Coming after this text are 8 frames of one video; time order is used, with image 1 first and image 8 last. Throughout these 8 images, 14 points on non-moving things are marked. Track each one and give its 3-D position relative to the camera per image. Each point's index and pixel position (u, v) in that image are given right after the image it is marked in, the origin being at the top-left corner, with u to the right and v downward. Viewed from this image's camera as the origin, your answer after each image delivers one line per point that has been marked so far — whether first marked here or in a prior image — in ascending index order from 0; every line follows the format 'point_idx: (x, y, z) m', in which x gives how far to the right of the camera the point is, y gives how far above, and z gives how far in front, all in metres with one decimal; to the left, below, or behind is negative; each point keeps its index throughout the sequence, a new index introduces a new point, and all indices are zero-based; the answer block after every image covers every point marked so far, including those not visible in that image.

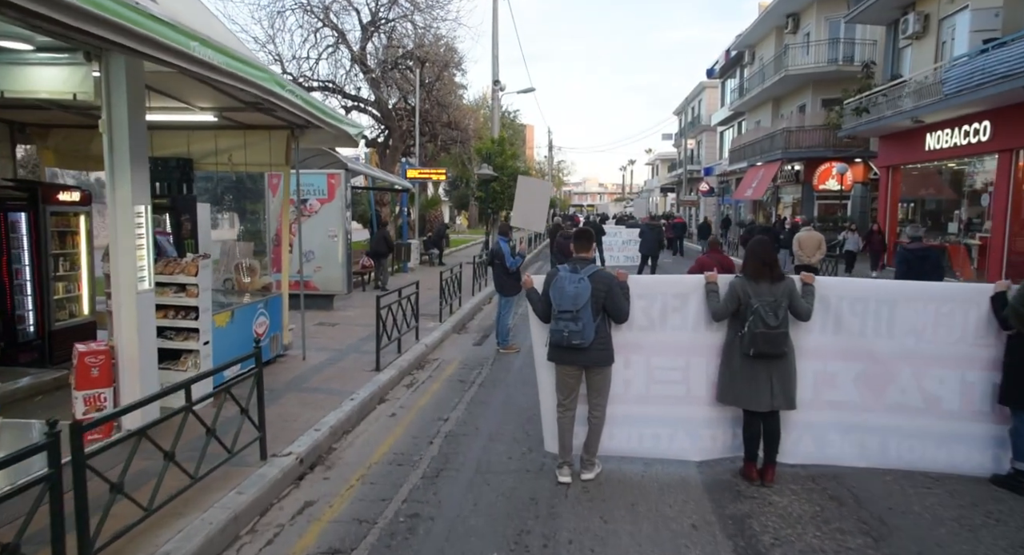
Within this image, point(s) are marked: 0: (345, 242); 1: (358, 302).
0: (-3.2, +0.7, +11.8) m
1: (-3.2, -0.6, +12.8) m
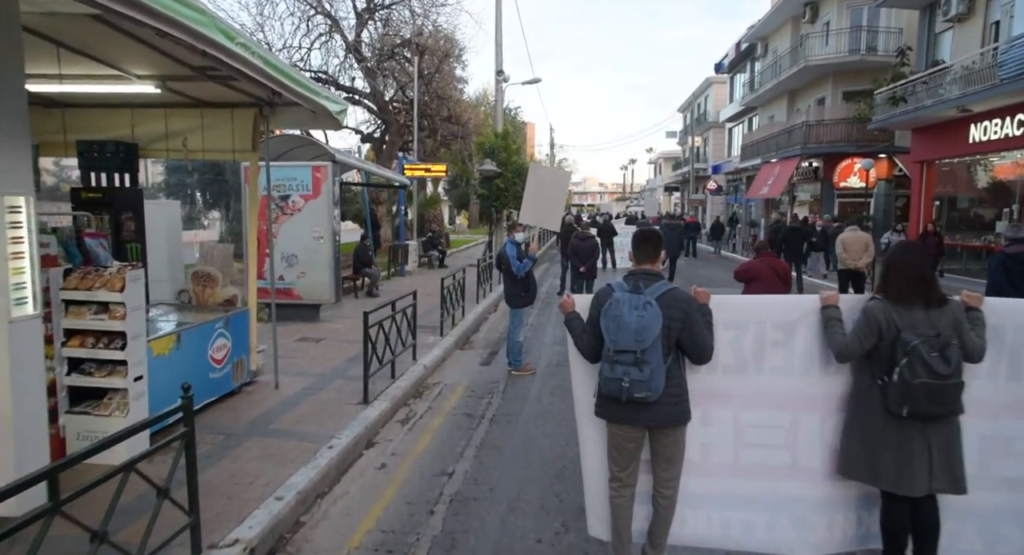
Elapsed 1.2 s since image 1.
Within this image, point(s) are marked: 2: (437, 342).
0: (-3.0, +0.5, +10.4) m
1: (-3.0, -0.7, +11.4) m
2: (-1.1, -1.0, +9.4) m
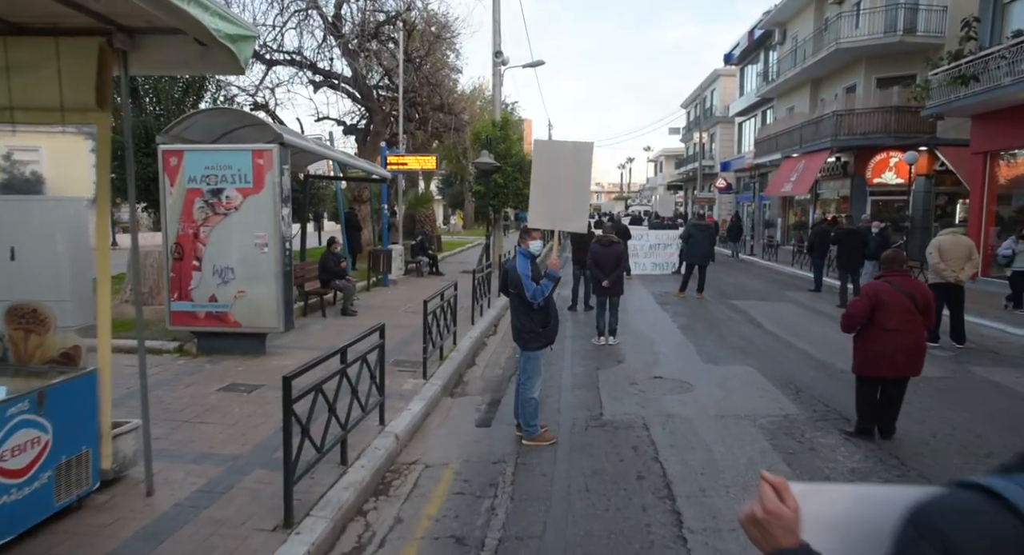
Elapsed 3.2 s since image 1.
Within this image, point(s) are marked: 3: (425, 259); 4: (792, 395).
0: (-2.9, +0.3, +7.9) m
1: (-2.9, -0.9, +8.8) m
2: (-1.0, -1.3, +6.9) m
3: (-2.6, +0.5, +18.1) m
4: (+3.0, -1.3, +6.7) m
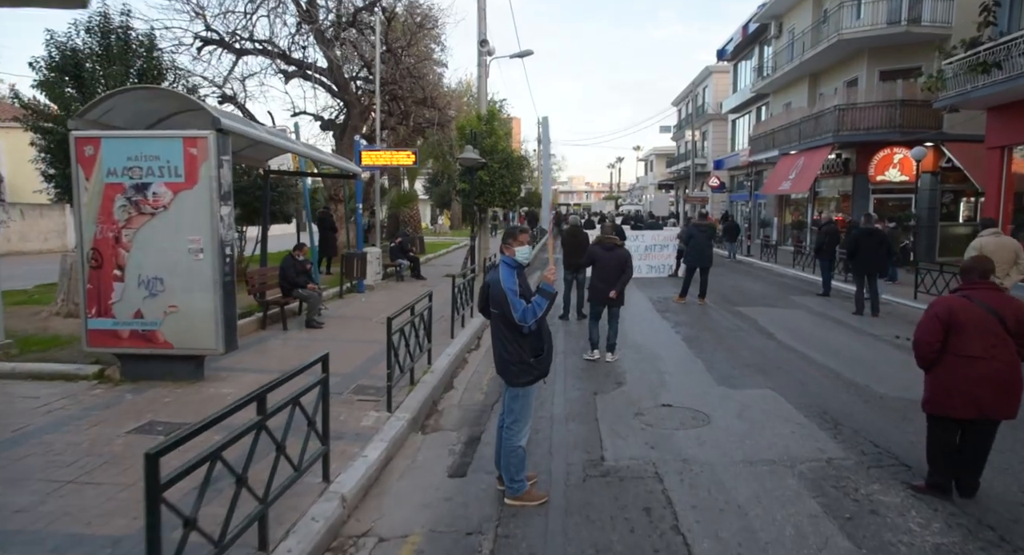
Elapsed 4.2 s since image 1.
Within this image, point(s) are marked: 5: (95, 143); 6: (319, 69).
0: (-3.1, +0.2, +6.6) m
1: (-3.1, -1.1, +7.6) m
2: (-1.2, -1.4, +5.7) m
3: (-2.9, +0.4, +16.8) m
4: (+2.9, -1.4, +5.6) m
5: (-4.3, +1.4, +6.5) m
6: (-6.0, +6.4, +19.1) m
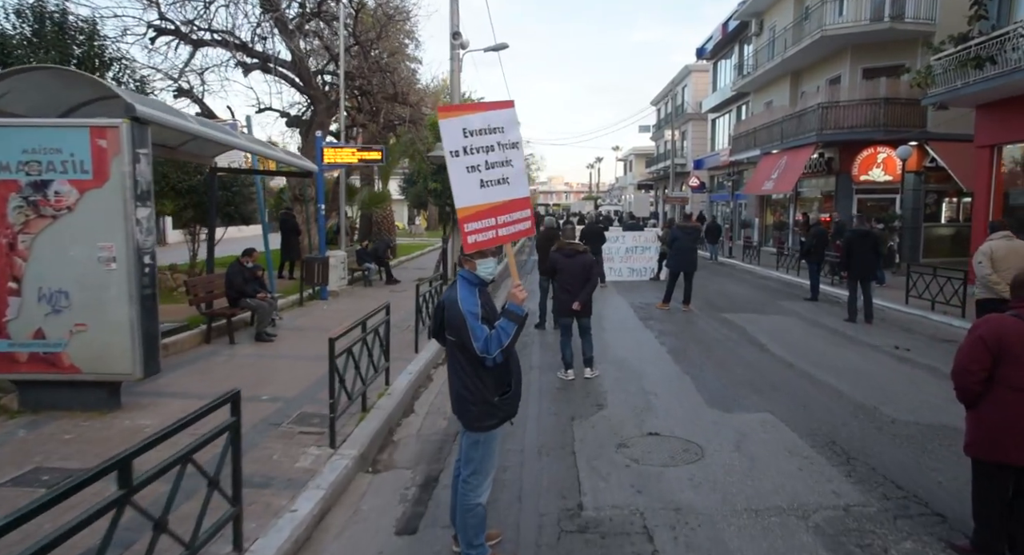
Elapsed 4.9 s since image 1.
0: (-3.5, +0.1, +5.7) m
1: (-3.5, -1.2, +6.7) m
2: (-1.5, -1.5, +4.8) m
3: (-3.6, +0.3, +15.9) m
4: (+2.6, -1.5, +4.8) m
5: (-4.7, +1.3, +5.5) m
6: (-6.7, +6.3, +18.1) m
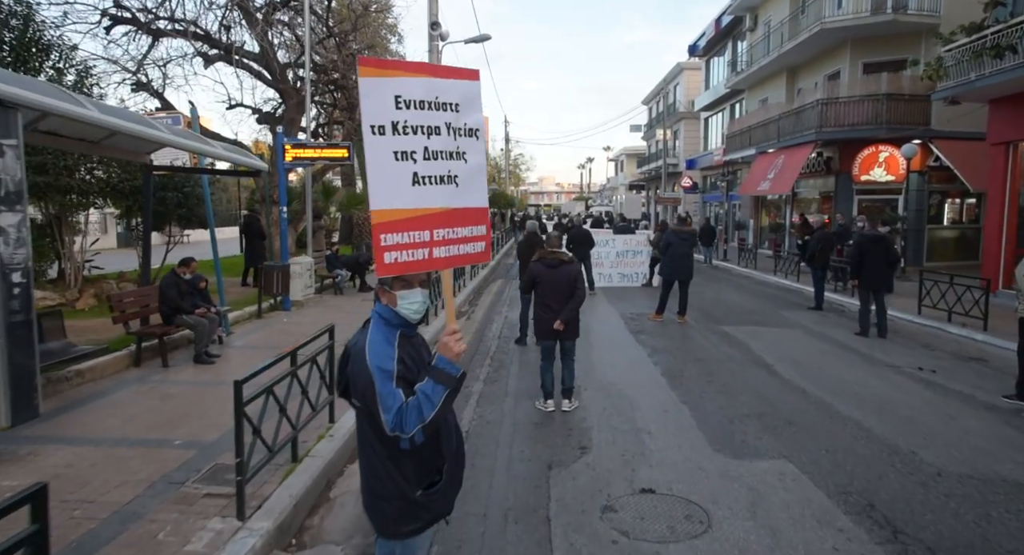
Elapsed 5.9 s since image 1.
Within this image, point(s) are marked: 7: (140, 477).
0: (-3.7, -0.1, +4.5) m
1: (-3.8, -1.4, +5.5) m
2: (-1.8, -1.6, +3.7) m
3: (-4.0, +0.1, +14.8) m
4: (+2.3, -1.6, +3.8) m
5: (-5.0, +1.1, +4.3) m
6: (-7.2, +6.1, +16.9) m
7: (-2.7, -1.5, +4.6) m
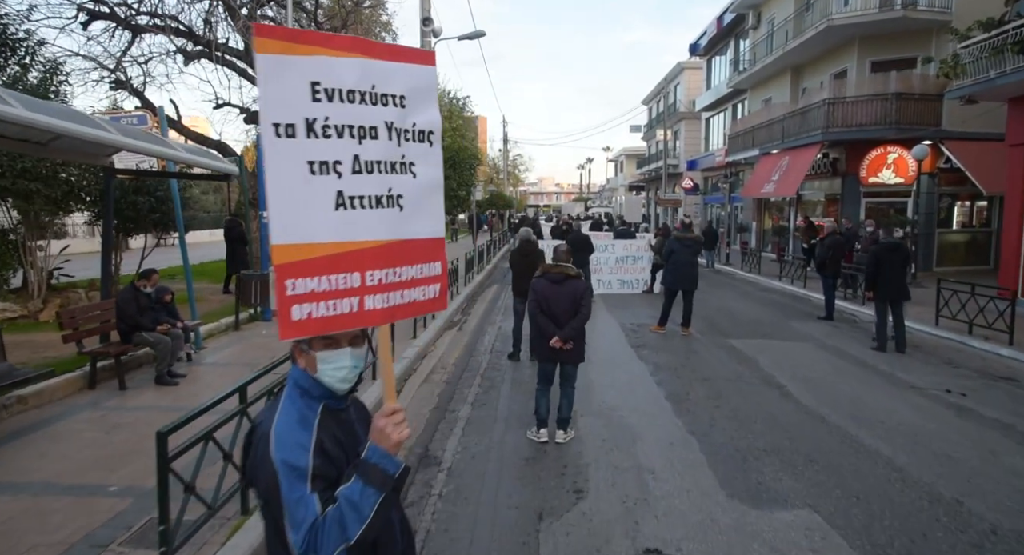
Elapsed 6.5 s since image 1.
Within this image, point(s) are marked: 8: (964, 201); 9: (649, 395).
0: (-3.9, -0.3, +3.8) m
1: (-3.9, -1.5, +4.8) m
2: (-1.9, -1.8, +3.0) m
3: (-4.1, -0.1, +14.1) m
4: (+2.2, -1.8, +3.1) m
5: (-5.1, +0.9, +3.6) m
6: (-7.3, +5.9, +16.2) m
7: (-2.9, -1.6, +3.9) m
8: (+14.2, +2.4, +19.5) m
9: (+1.6, -1.4, +7.3) m
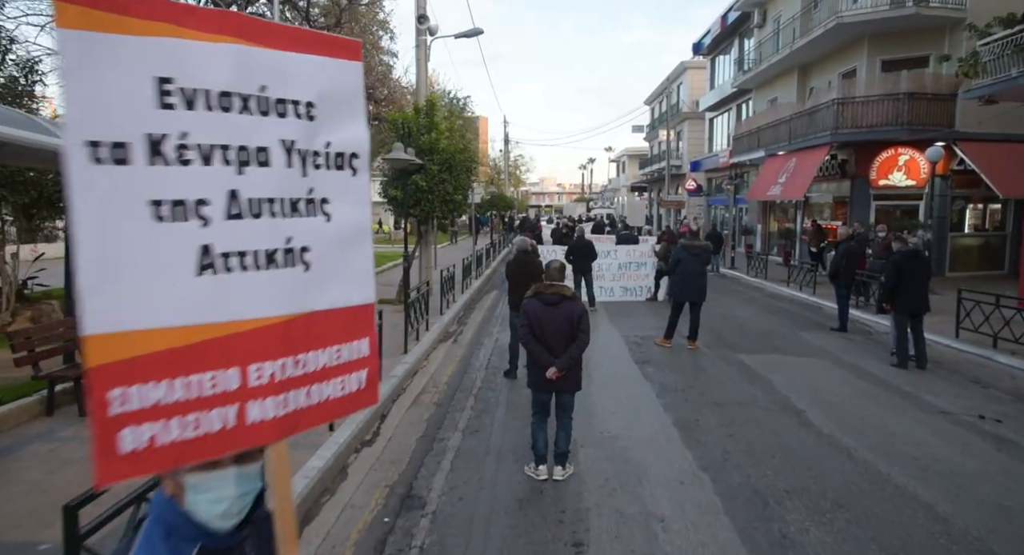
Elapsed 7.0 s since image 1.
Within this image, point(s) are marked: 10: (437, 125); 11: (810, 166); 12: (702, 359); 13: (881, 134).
0: (-3.9, -0.5, +3.3) m
1: (-4.0, -1.7, +4.3) m
2: (-2.0, -2.0, +2.4) m
3: (-4.2, -0.3, +13.5) m
4: (+2.1, -2.0, +2.5) m
5: (-5.1, +0.8, +3.1) m
6: (-7.3, +5.8, +15.7) m
7: (-2.9, -1.8, +3.3) m
8: (+14.2, +2.2, +18.8) m
9: (+1.6, -1.6, +6.7) m
10: (-1.9, +3.7, +15.1) m
11: (+9.4, +3.5, +19.7) m
12: (+2.9, -1.2, +9.4) m
13: (+10.9, +4.2, +18.3) m
